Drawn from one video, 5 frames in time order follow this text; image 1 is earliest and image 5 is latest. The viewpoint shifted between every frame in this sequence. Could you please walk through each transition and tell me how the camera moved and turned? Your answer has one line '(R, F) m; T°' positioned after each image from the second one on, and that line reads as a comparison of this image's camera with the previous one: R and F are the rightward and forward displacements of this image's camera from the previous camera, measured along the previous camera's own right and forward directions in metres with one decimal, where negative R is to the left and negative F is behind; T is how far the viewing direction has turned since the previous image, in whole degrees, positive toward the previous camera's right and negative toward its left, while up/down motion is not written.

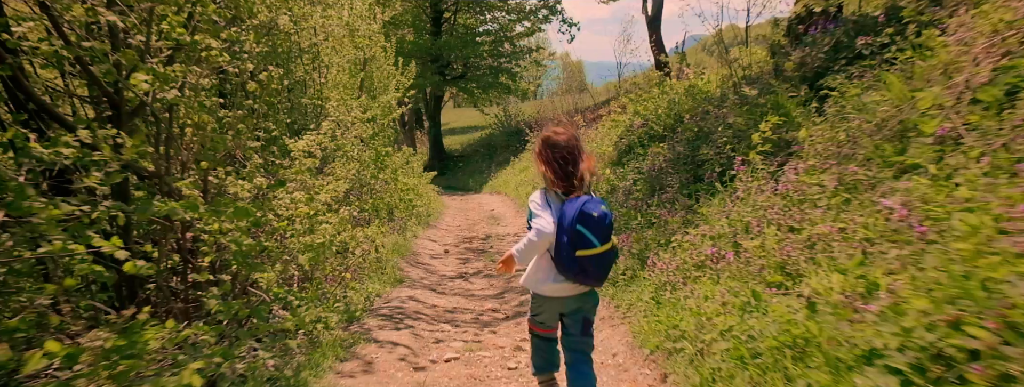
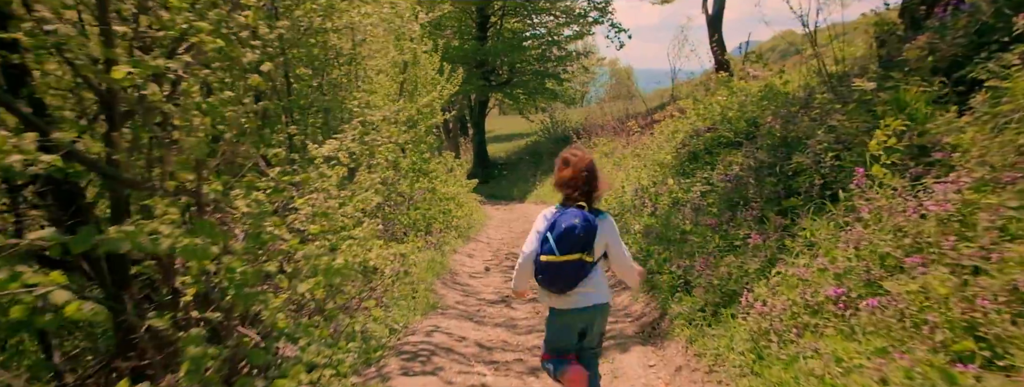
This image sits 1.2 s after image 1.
(-0.1, +1.0) m; -4°
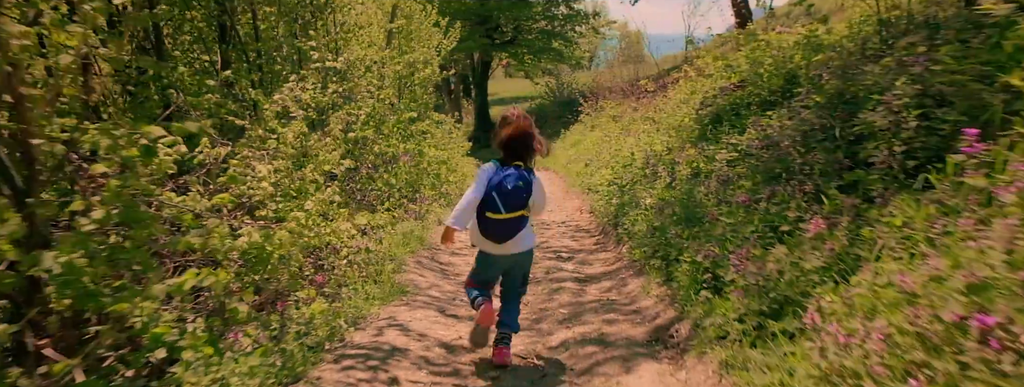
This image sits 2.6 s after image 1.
(+0.2, +1.2) m; 0°
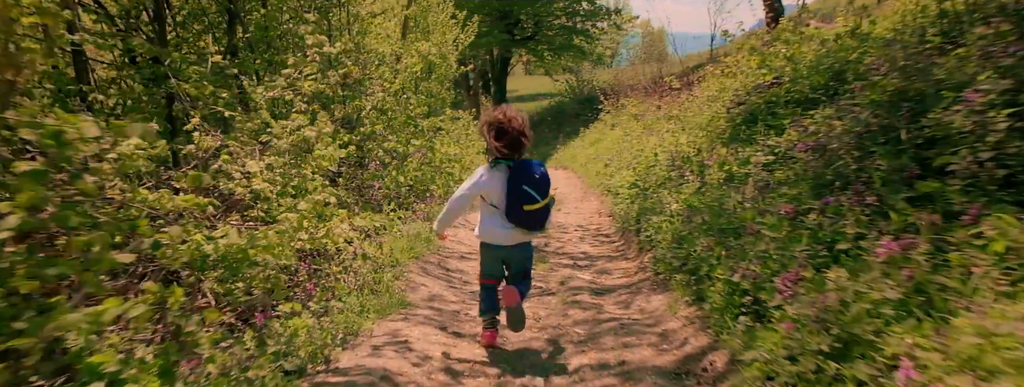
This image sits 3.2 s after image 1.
(0.0, +0.5) m; -2°
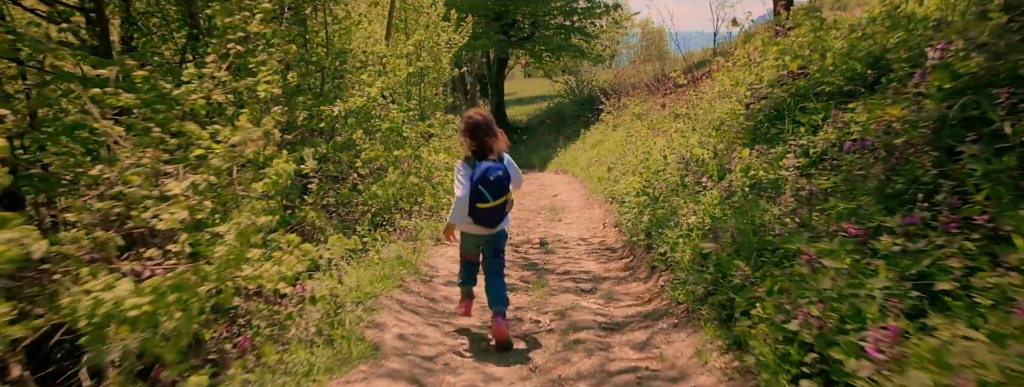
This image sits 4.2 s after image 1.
(+0.1, +0.9) m; 0°
